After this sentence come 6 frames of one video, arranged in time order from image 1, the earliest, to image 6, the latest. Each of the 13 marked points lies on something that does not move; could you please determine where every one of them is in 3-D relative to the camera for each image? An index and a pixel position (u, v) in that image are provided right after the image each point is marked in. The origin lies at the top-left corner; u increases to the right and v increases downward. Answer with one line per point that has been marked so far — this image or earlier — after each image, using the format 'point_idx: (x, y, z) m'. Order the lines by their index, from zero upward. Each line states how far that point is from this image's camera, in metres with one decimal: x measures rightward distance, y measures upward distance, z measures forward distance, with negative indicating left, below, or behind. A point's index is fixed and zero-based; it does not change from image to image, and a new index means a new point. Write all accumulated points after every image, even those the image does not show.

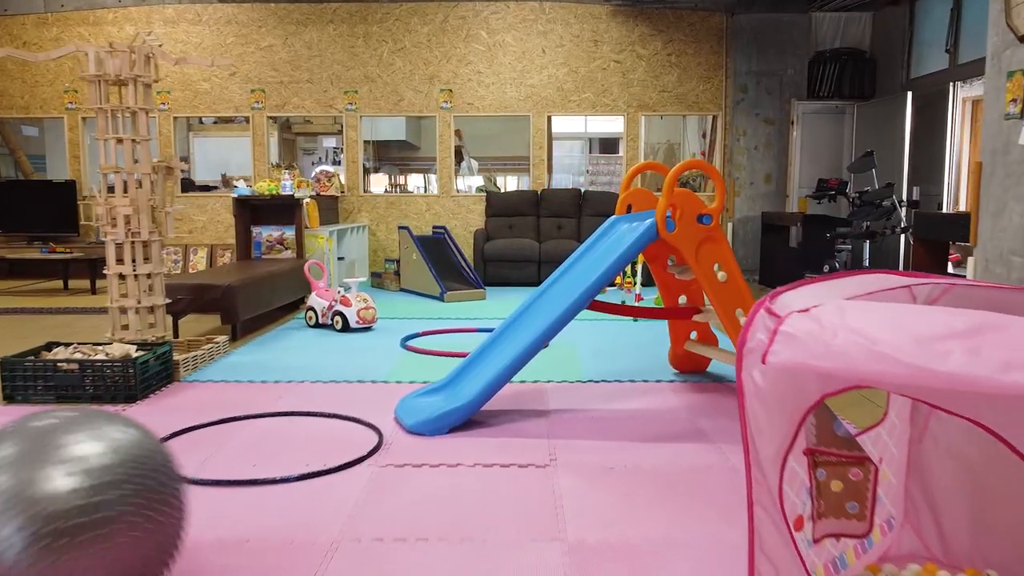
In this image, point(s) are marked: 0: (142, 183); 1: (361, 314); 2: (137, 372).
0: (-1.4, +0.4, +3.9) m
1: (-0.7, -0.1, +5.0) m
2: (-1.3, -0.3, +3.4) m
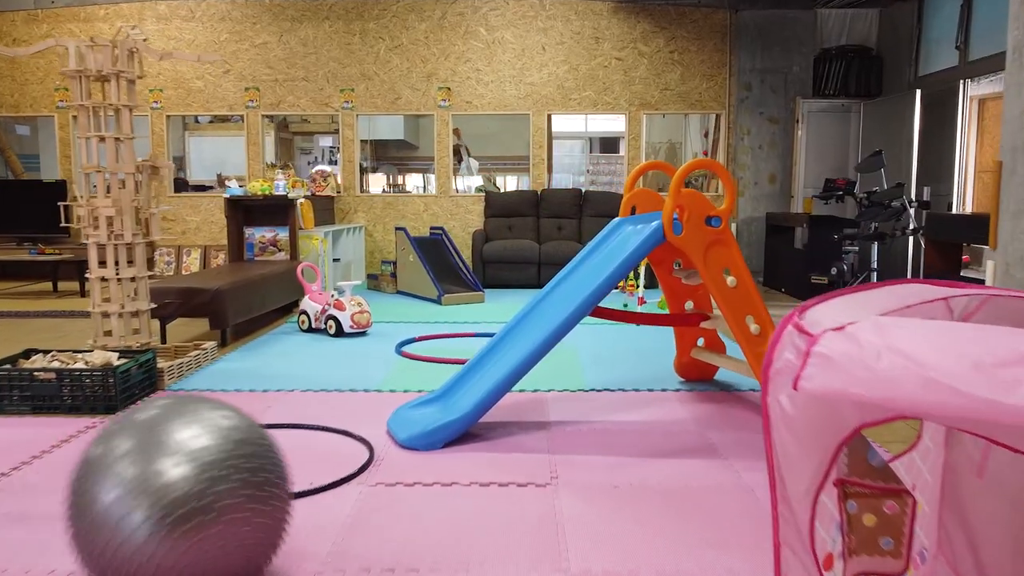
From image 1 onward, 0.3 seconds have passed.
0: (-1.4, +0.4, +3.8) m
1: (-0.7, -0.1, +4.9) m
2: (-1.3, -0.3, +3.3) m
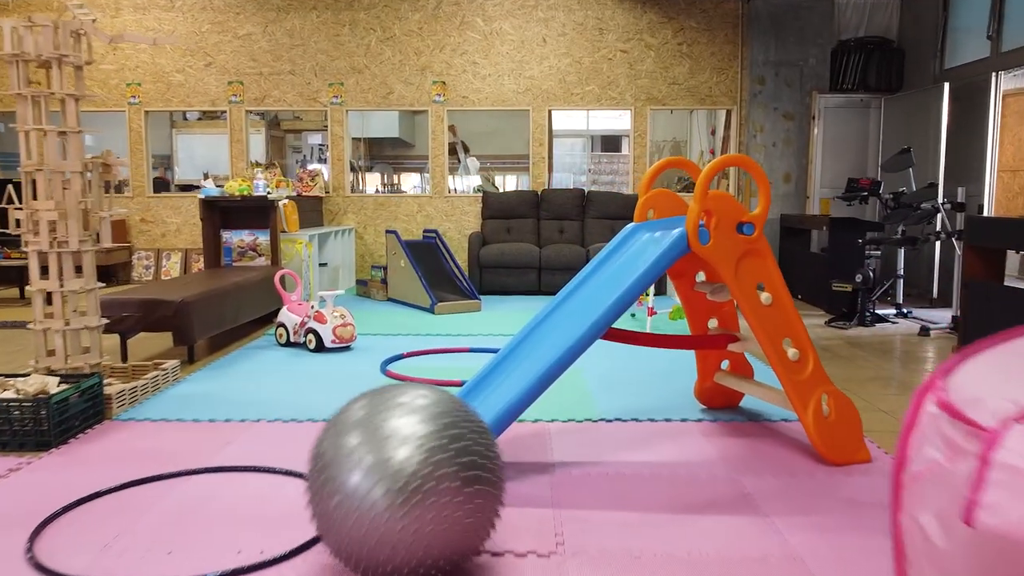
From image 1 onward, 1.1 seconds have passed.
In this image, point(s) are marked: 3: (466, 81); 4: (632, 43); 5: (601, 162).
0: (-1.4, +0.3, +3.3) m
1: (-0.8, -0.2, +4.4) m
2: (-1.3, -0.4, +2.8) m
3: (-0.3, +1.5, +7.6) m
4: (+0.9, +1.8, +7.5) m
5: (+0.9, +1.4, +10.9) m
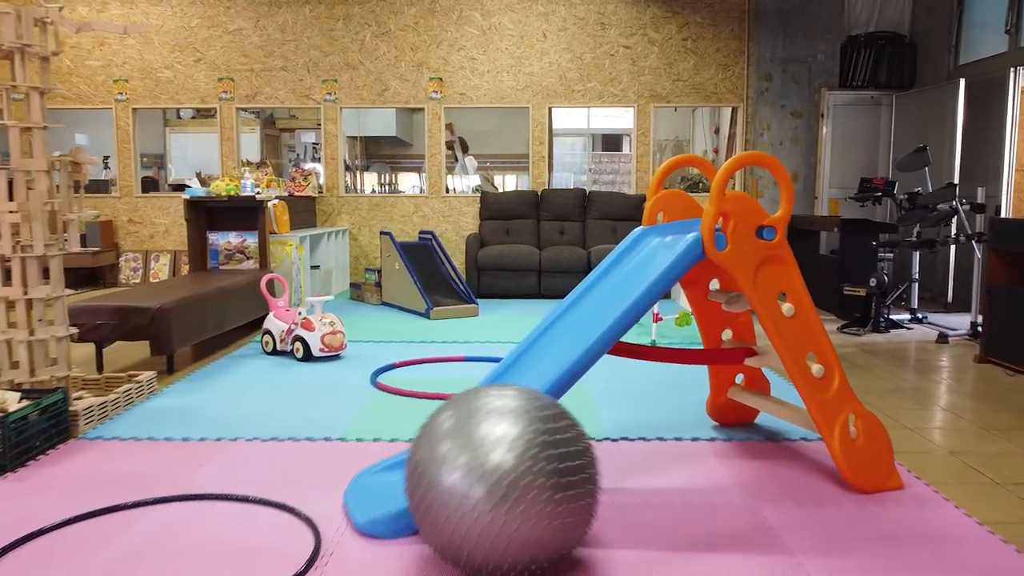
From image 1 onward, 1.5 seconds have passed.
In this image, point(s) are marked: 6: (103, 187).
0: (-1.5, +0.3, +3.1) m
1: (-0.8, -0.2, +4.2) m
2: (-1.3, -0.4, +2.6) m
3: (-0.3, +1.5, +7.3) m
4: (+0.9, +1.8, +7.3) m
5: (+0.9, +1.3, +10.7) m
6: (-3.1, +0.8, +7.7) m
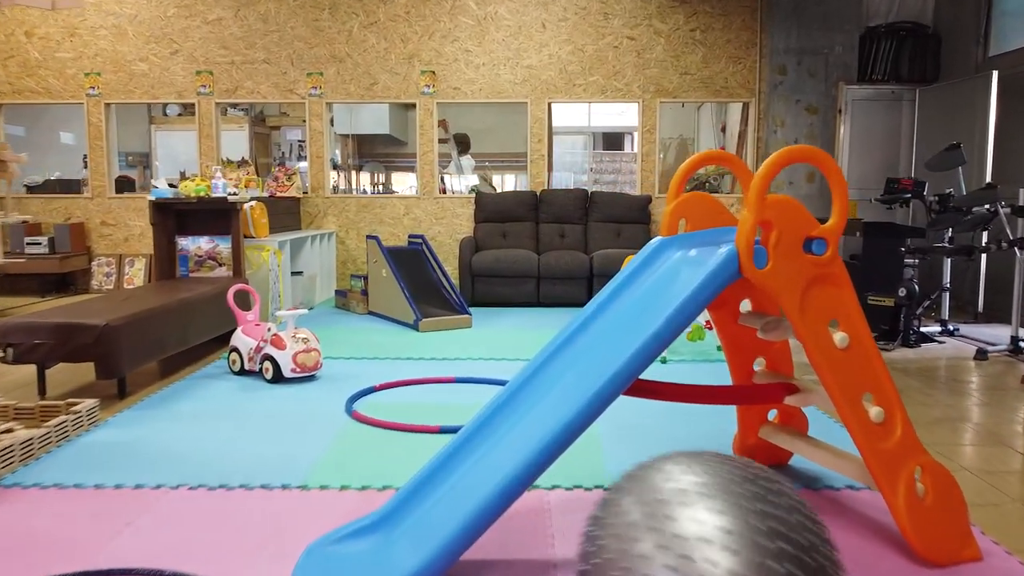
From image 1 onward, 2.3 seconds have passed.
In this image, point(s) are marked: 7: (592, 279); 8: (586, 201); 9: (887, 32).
0: (-1.5, +0.3, +2.7) m
1: (-0.8, -0.3, +3.8) m
2: (-1.3, -0.4, +2.1) m
3: (-0.4, +1.5, +6.9) m
4: (+0.9, +1.7, +6.8) m
5: (+0.9, +1.3, +10.2) m
6: (-3.1, +0.7, +7.3) m
7: (+0.5, +0.1, +6.3) m
8: (+0.5, +0.6, +6.8) m
9: (+2.4, +1.7, +6.6) m
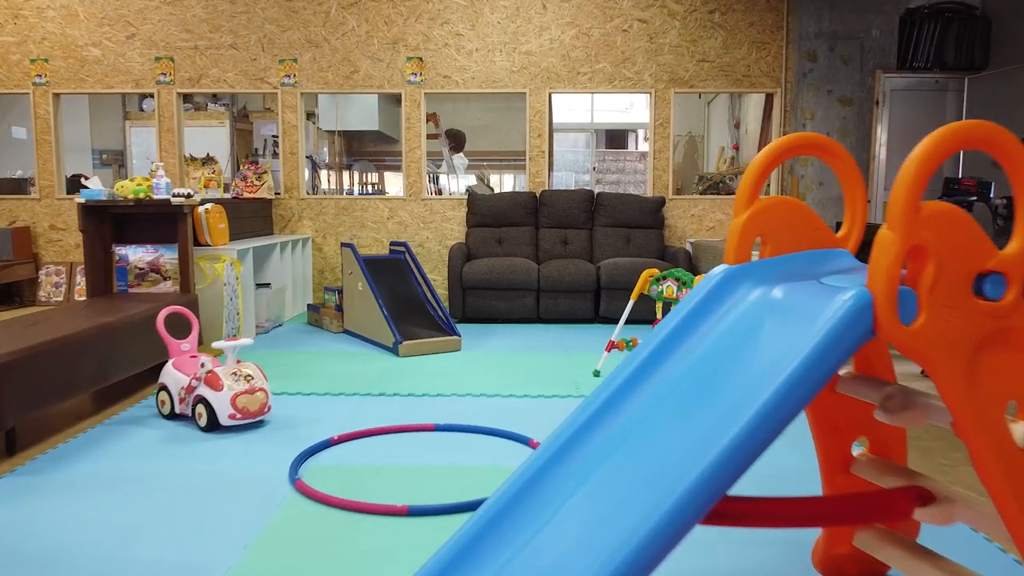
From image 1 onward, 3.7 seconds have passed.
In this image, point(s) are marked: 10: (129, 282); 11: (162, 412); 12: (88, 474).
0: (-1.5, +0.2, +1.9) m
1: (-0.8, -0.3, +3.0) m
2: (-1.3, -0.5, +1.4) m
3: (-0.4, +1.4, +6.2) m
4: (+0.8, +1.7, +6.1) m
5: (+0.9, +1.2, +9.5) m
6: (-3.1, +0.6, +6.6) m
7: (+0.5, 0.0, +5.5) m
8: (+0.5, +0.5, +6.0) m
9: (+2.4, +1.6, +5.9) m
10: (-1.6, 0.0, +4.3) m
11: (-1.1, -0.4, +3.2) m
12: (-1.1, -0.5, +2.7) m
